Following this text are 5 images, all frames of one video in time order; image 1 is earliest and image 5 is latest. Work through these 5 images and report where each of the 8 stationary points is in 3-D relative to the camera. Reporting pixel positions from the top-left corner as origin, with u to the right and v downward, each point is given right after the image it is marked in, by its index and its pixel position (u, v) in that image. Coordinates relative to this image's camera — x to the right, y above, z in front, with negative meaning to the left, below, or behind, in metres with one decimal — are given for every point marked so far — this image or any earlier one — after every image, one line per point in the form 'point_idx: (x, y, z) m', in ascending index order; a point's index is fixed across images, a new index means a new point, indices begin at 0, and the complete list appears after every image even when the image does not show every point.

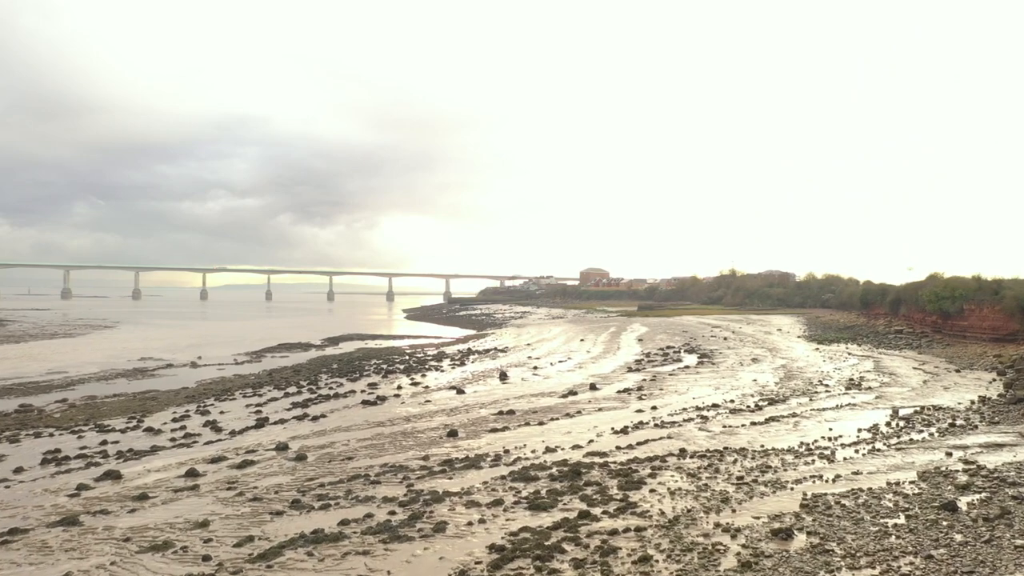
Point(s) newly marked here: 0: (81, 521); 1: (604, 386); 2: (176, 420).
0: (-6.6, -3.6, +8.2) m
1: (+3.1, -3.3, +18.0) m
2: (-10.6, -4.2, +16.9) m
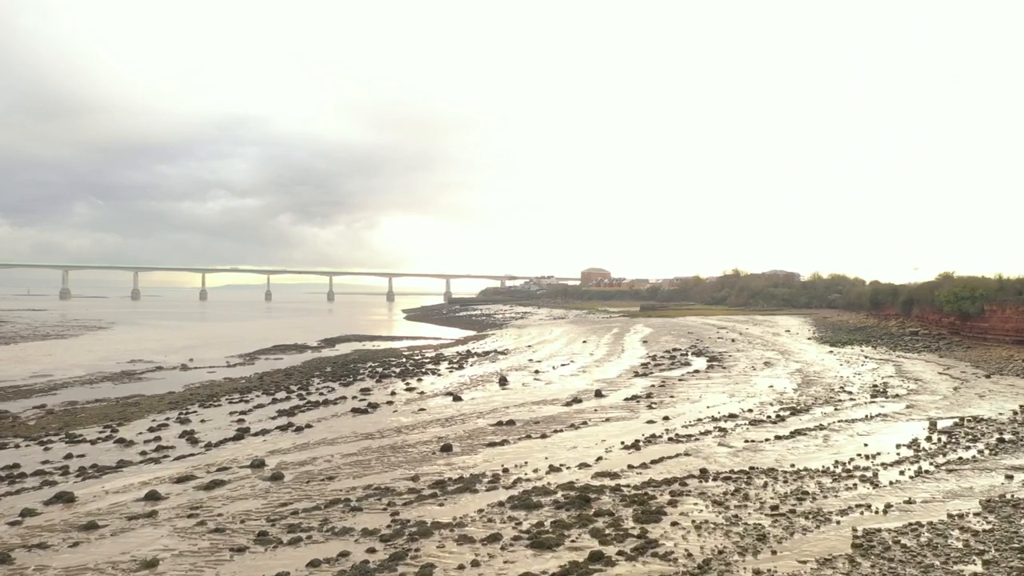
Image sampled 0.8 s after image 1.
0: (-6.6, -3.6, +7.1) m
1: (+3.1, -3.3, +16.9) m
2: (-10.6, -4.2, +15.8) m
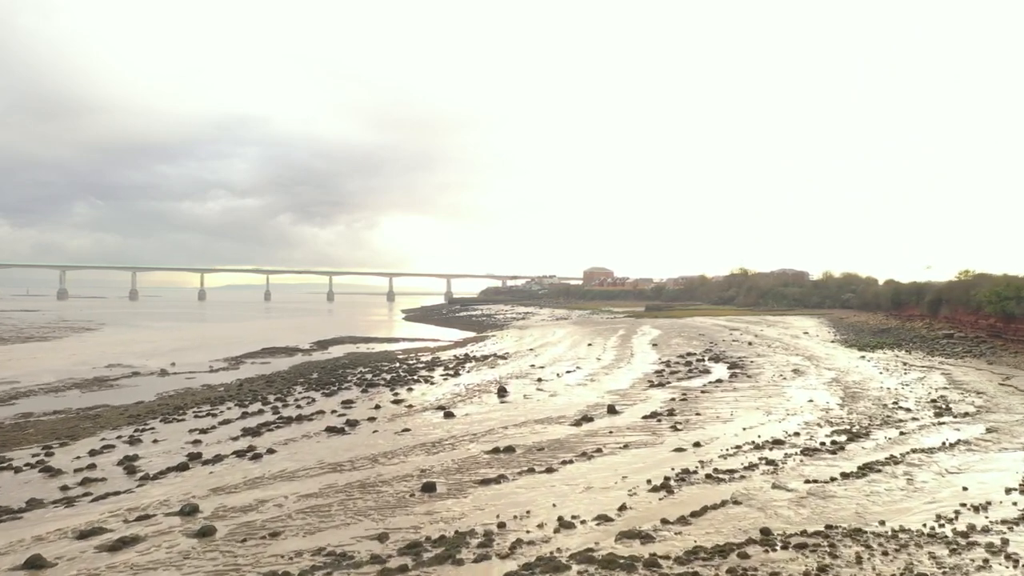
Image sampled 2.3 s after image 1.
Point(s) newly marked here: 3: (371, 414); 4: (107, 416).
0: (-6.6, -3.6, +4.9) m
1: (+3.1, -3.3, +14.7) m
2: (-10.6, -4.2, +13.6) m
3: (-4.3, -3.8, +16.3) m
4: (-14.9, -4.7, +19.7) m
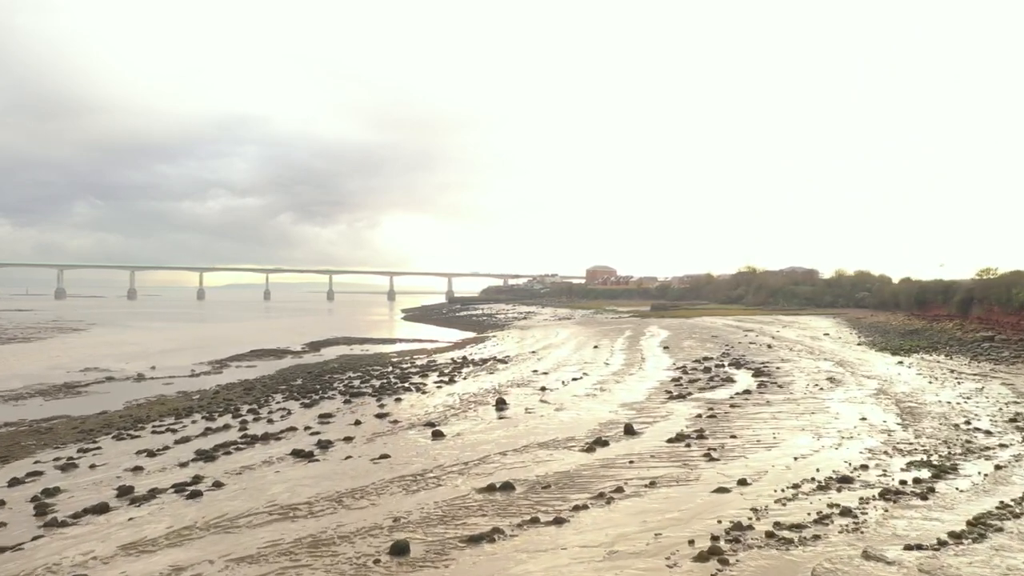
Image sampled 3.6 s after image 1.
0: (-6.7, -3.6, +2.7) m
1: (+3.1, -3.3, +12.4) m
2: (-10.6, -4.1, +11.4) m
3: (-4.3, -3.8, +14.1) m
4: (-14.9, -4.7, +17.6) m
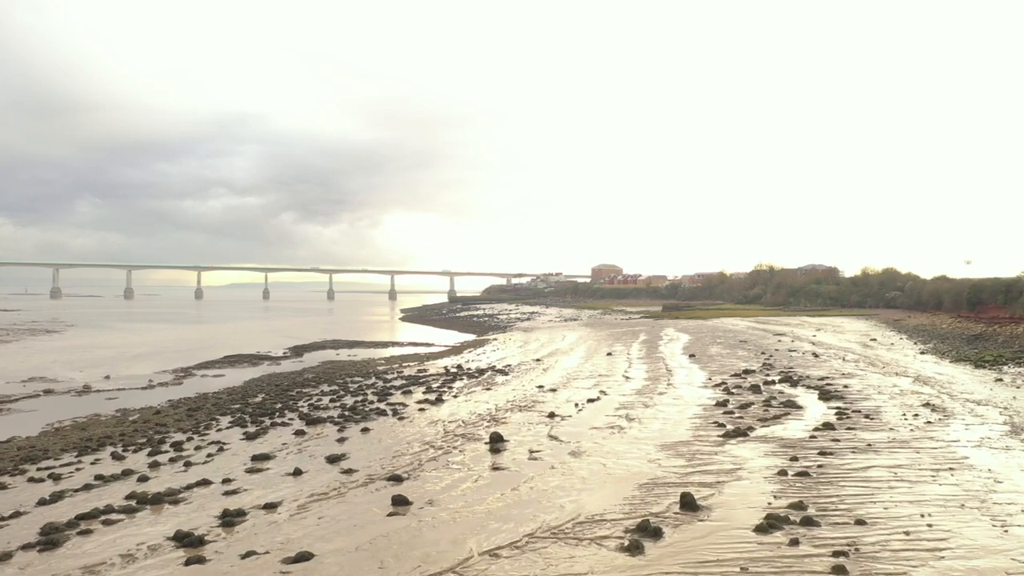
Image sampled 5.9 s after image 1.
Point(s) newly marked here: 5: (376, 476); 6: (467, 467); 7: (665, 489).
0: (-6.8, -3.5, -1.5) m
1: (+3.0, -3.2, +8.2) m
2: (-10.7, -4.1, +7.3) m
3: (-4.3, -3.7, +9.9) m
4: (-14.9, -4.6, +13.5) m
5: (-2.7, -3.6, +10.5) m
6: (-0.9, -3.5, +10.6) m
7: (+2.4, -3.3, +8.7) m
